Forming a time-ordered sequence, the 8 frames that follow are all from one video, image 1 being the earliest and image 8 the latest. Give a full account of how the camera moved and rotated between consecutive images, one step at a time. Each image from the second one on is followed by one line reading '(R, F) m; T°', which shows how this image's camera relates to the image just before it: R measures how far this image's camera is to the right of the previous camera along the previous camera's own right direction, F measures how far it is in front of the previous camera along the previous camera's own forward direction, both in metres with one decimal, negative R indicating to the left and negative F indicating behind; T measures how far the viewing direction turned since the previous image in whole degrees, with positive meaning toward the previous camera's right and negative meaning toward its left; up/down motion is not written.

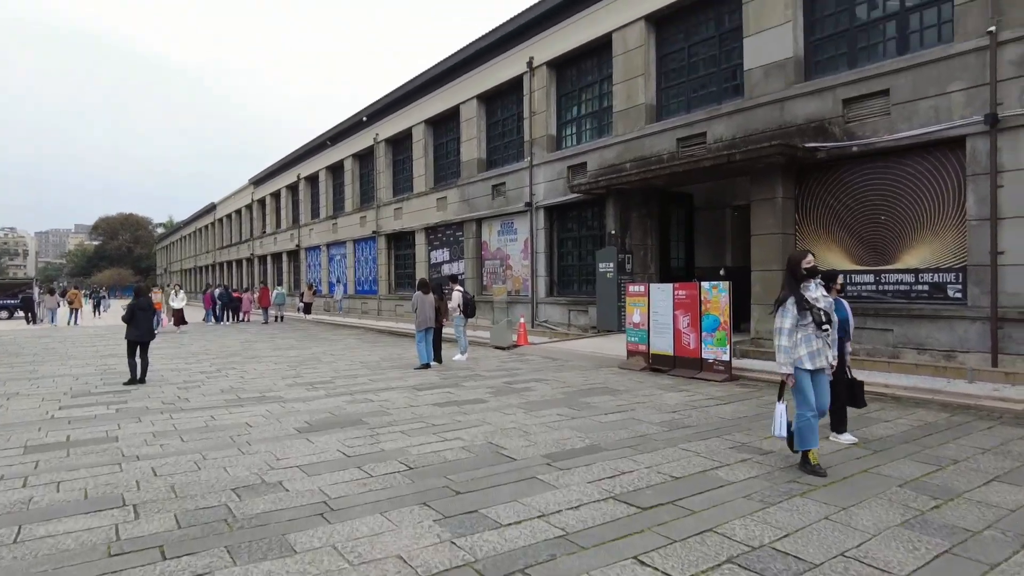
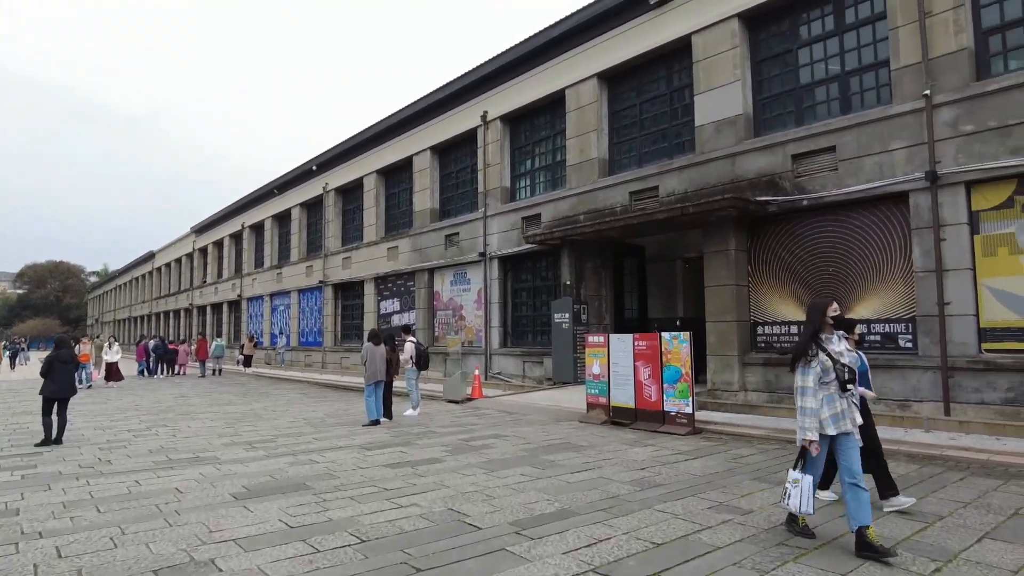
(-0.1, +0.3) m; +5°
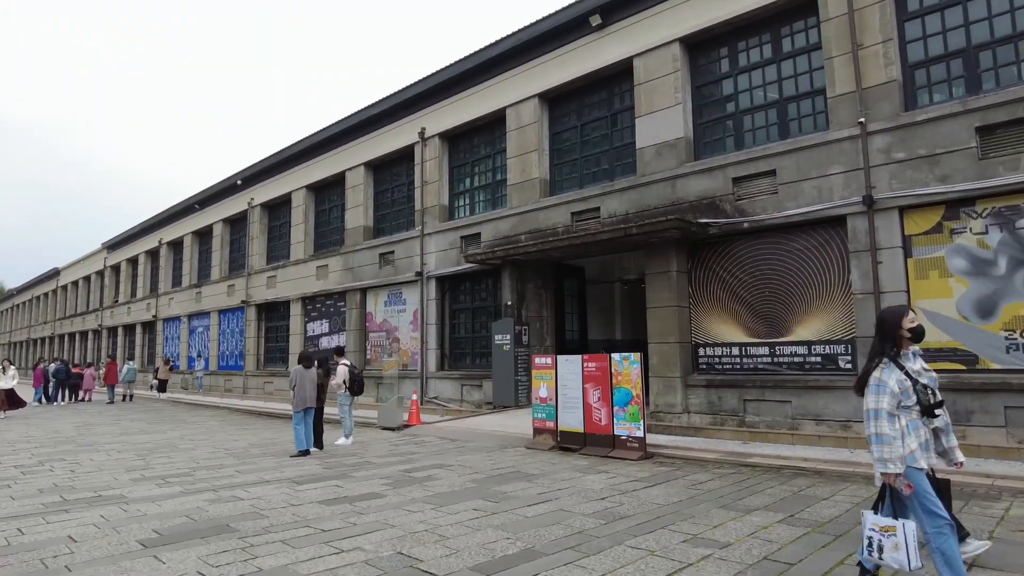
(-0.2, +0.5) m; +6°
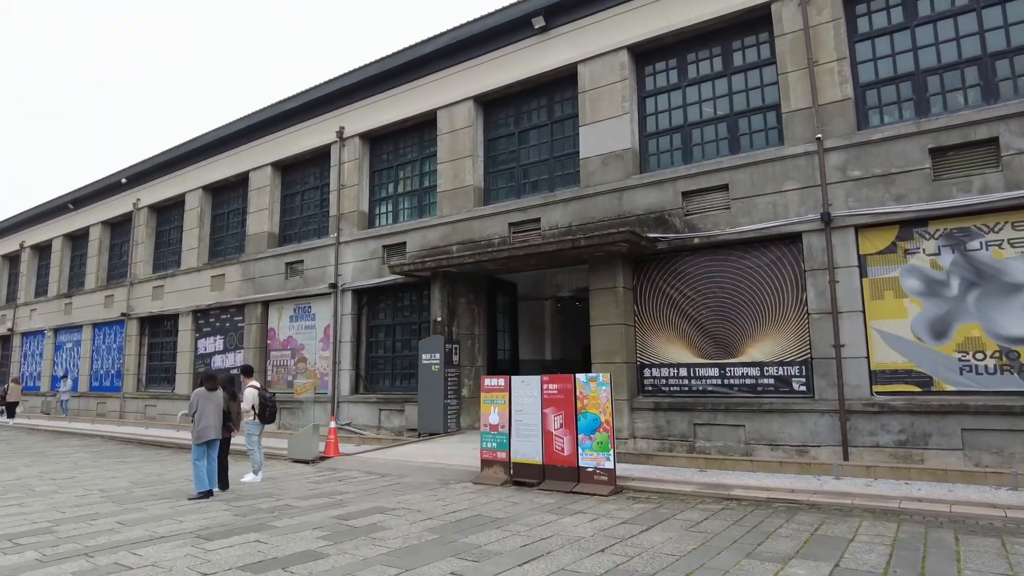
(-0.7, +1.2) m; +9°
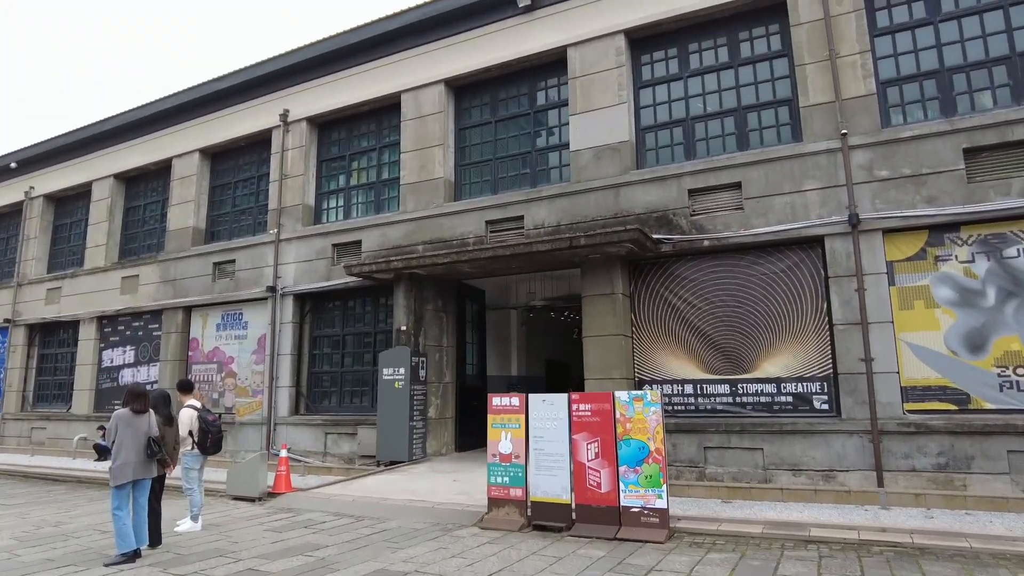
(-1.2, +1.6) m; +7°
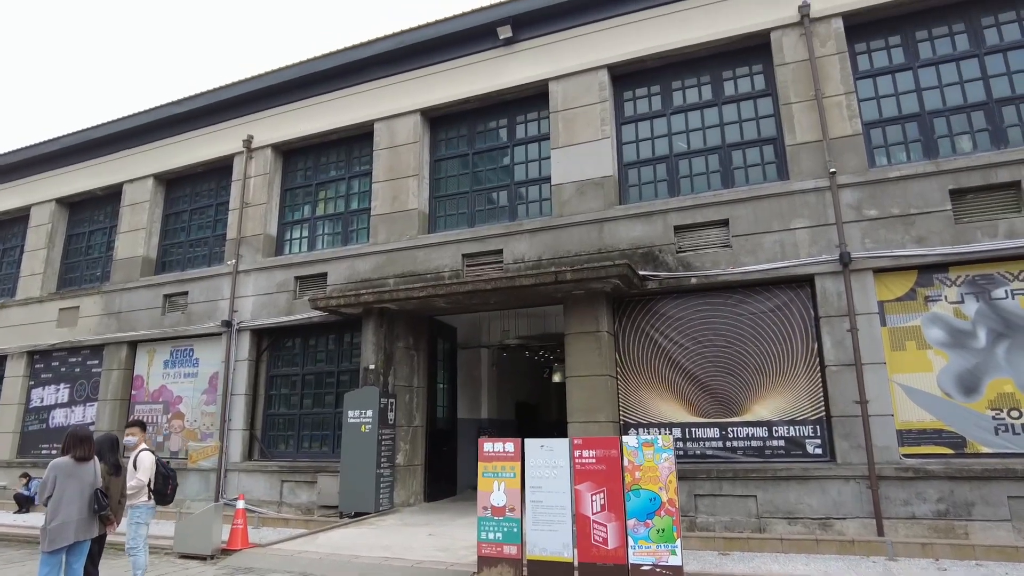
(-0.5, +0.6) m; +4°
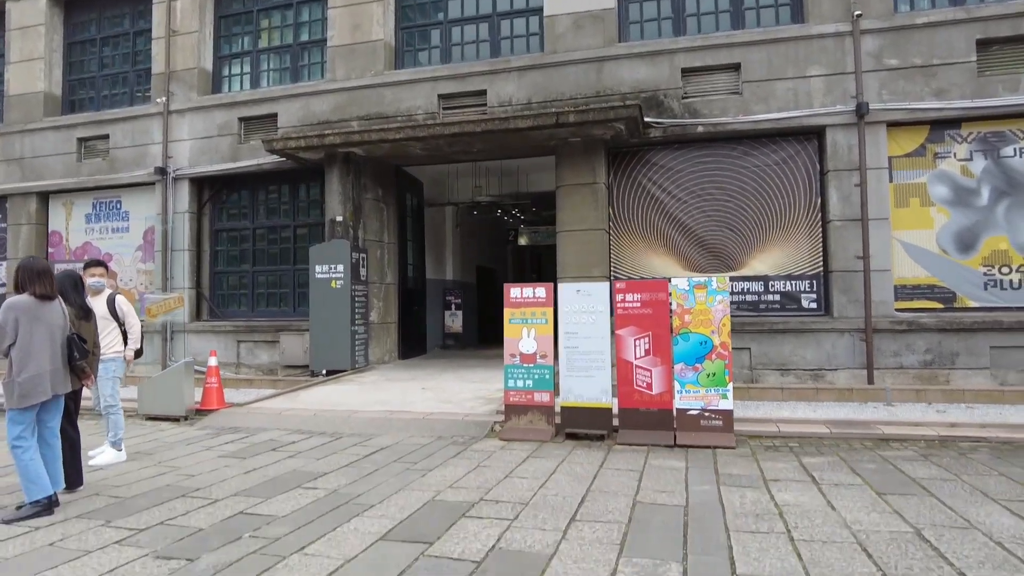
(-1.1, +0.8) m; +7°
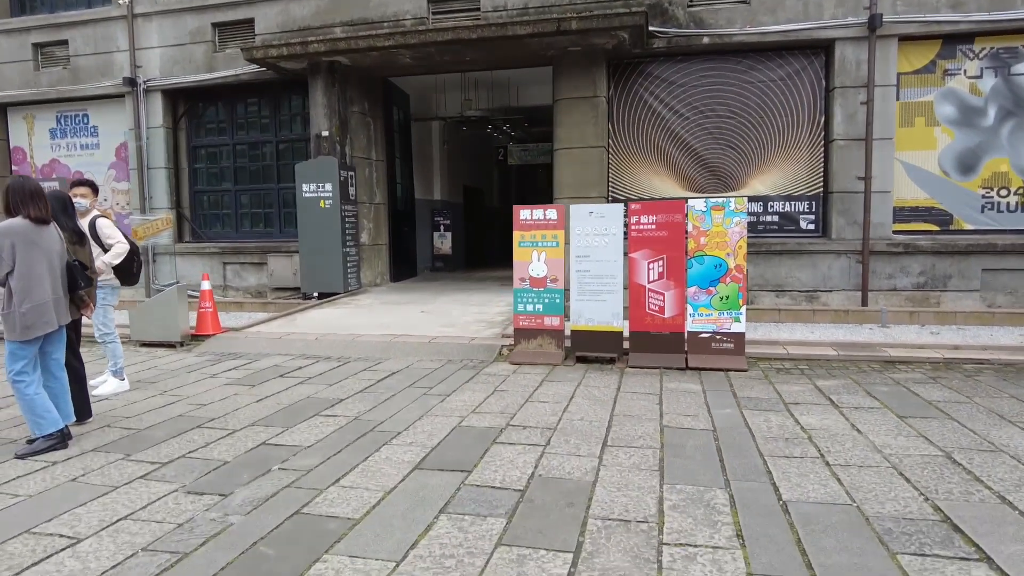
(-0.3, +0.2) m; +2°
